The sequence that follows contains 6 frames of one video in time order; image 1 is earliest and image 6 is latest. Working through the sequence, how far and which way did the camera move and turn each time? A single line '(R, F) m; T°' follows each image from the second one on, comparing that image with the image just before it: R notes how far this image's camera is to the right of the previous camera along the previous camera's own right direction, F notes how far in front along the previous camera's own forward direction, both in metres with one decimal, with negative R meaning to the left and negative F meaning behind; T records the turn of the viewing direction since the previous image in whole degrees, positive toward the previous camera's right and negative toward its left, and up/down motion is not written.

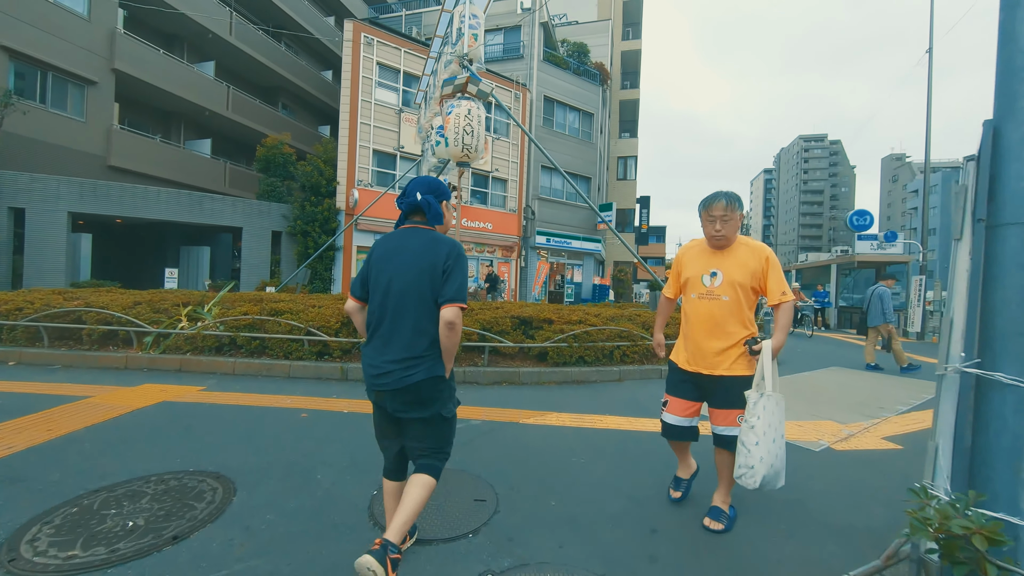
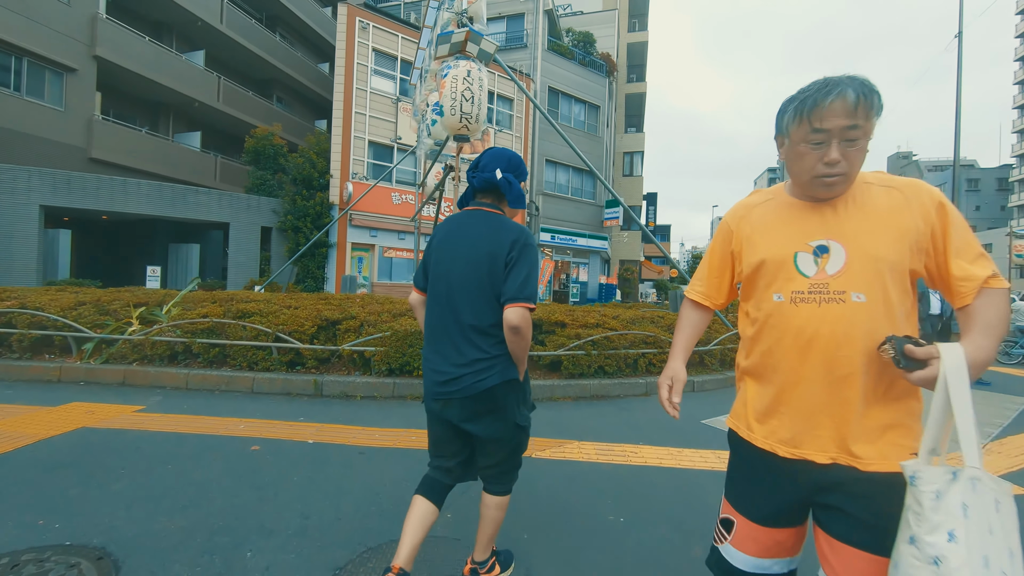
(-0.1, +1.0) m; 0°
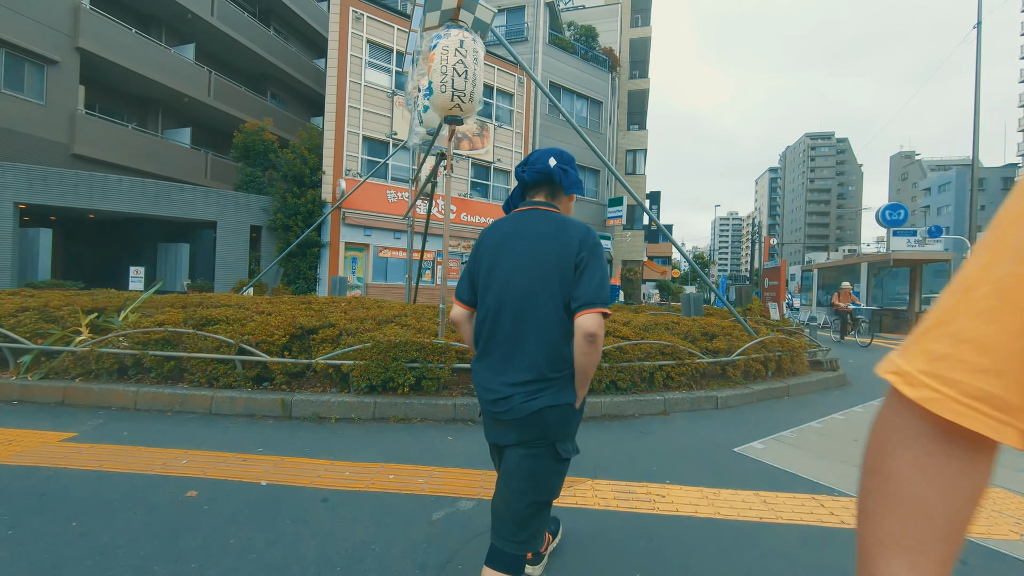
(0.0, +0.7) m; 0°
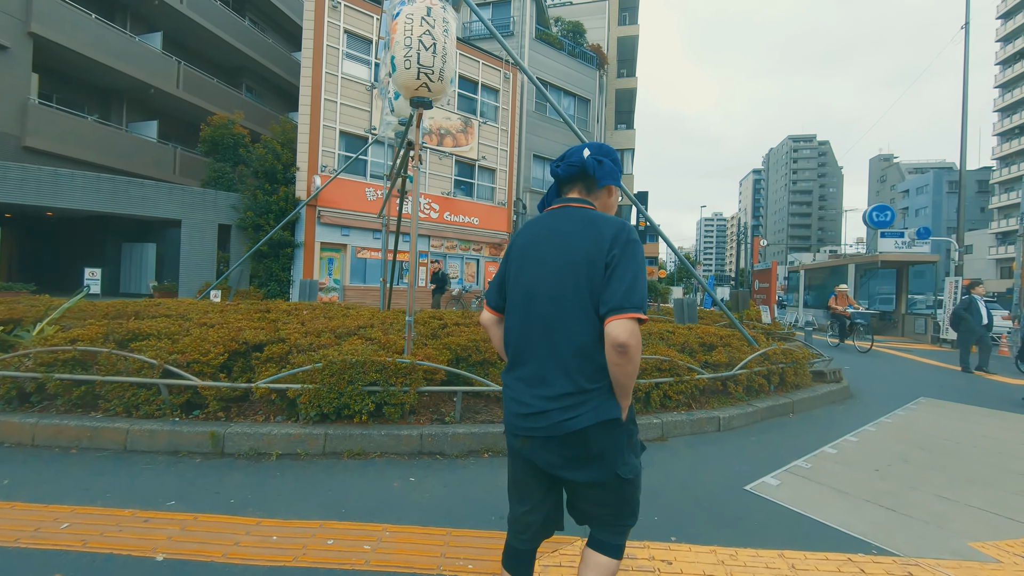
(+0.1, +0.6) m; +2°
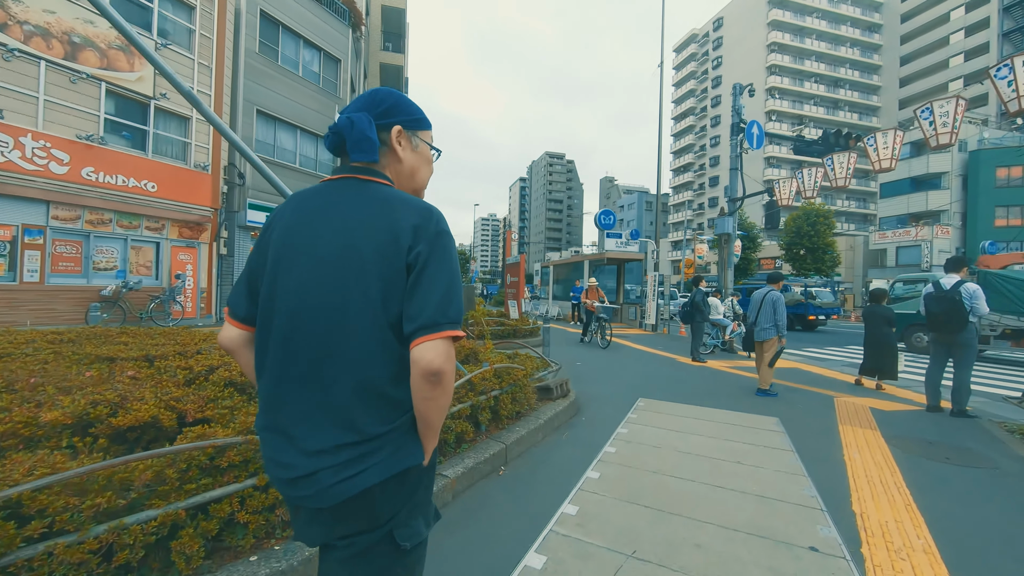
(+1.9, +2.1) m; +28°
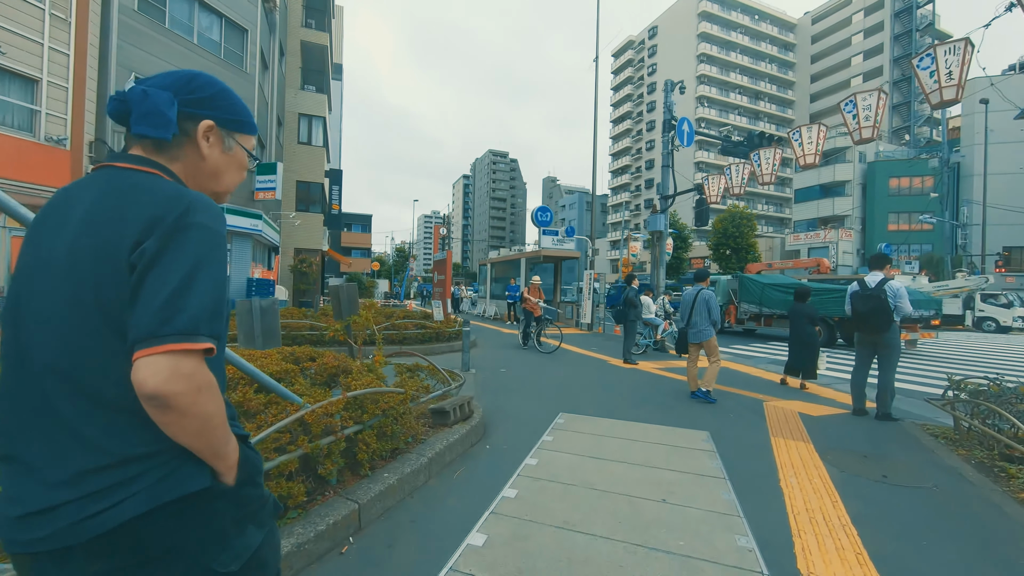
(+0.6, +0.9) m; +7°
